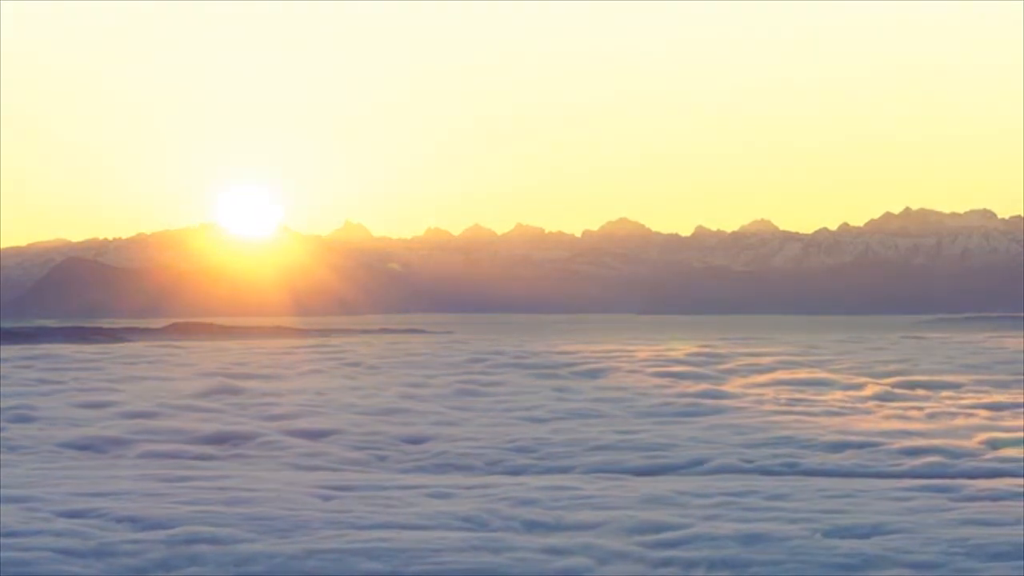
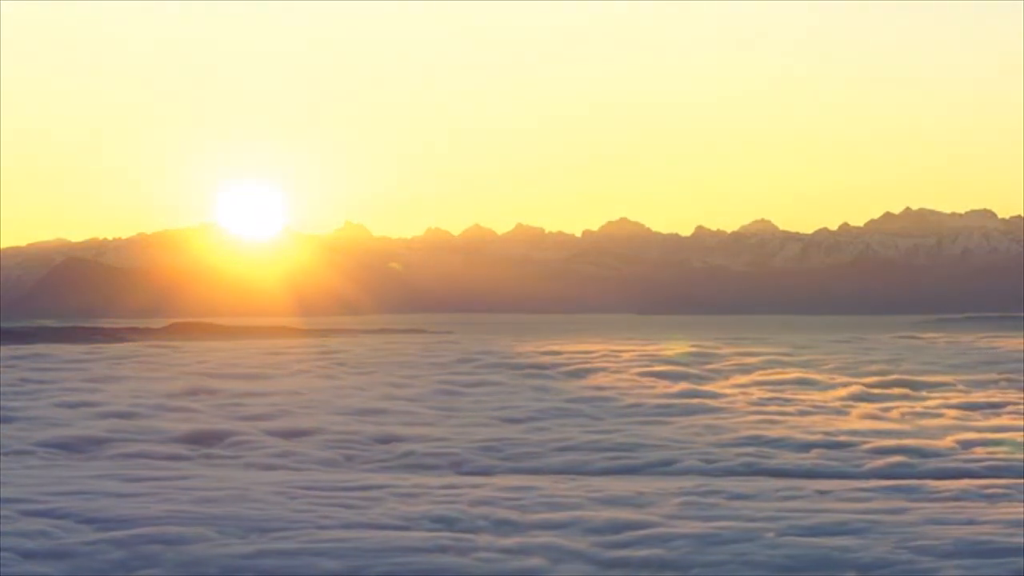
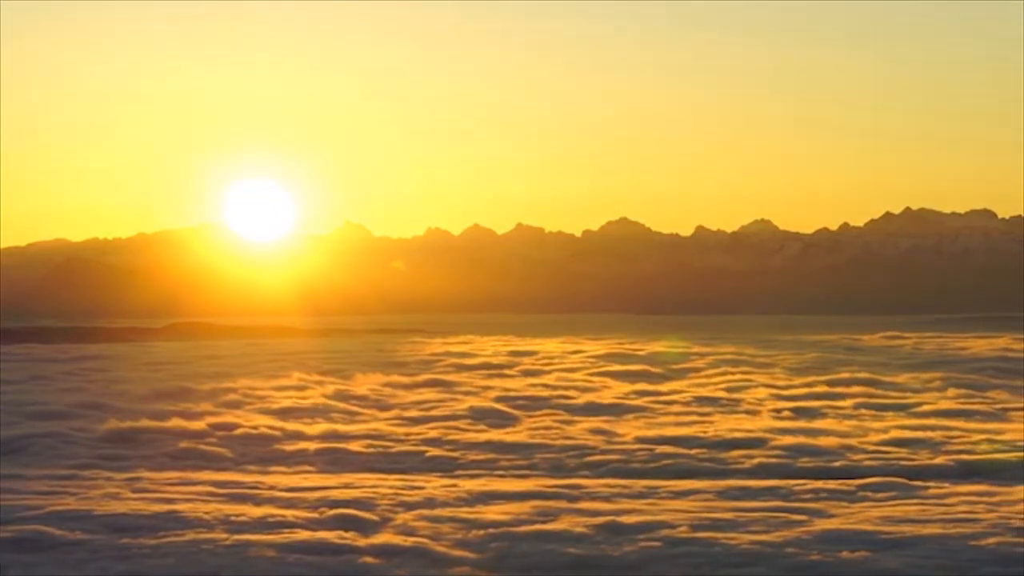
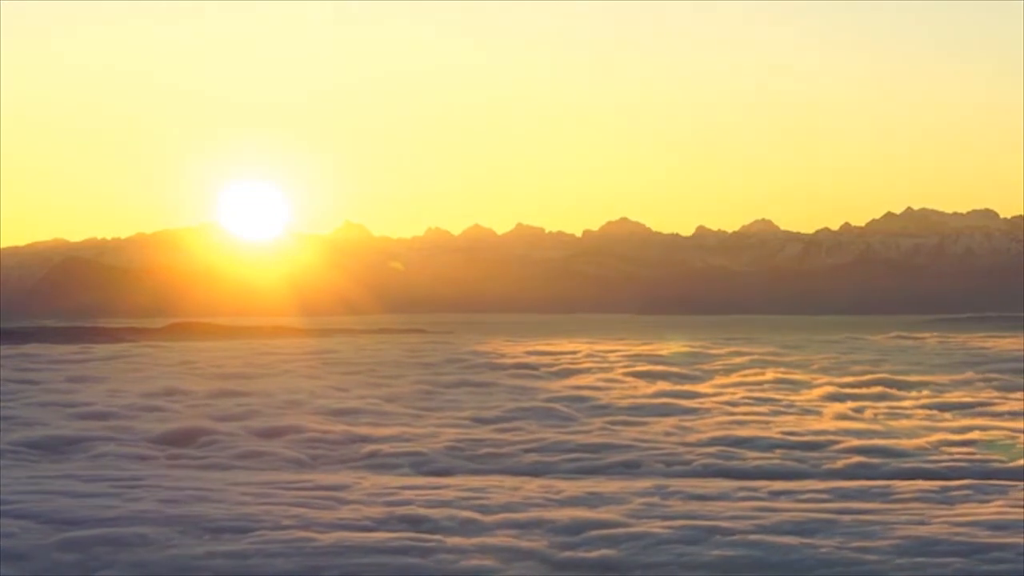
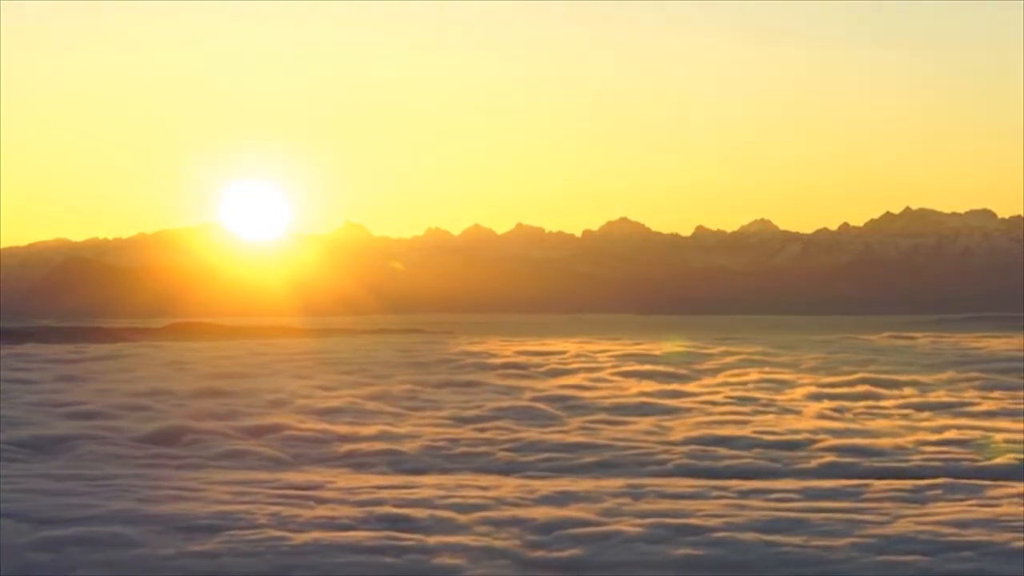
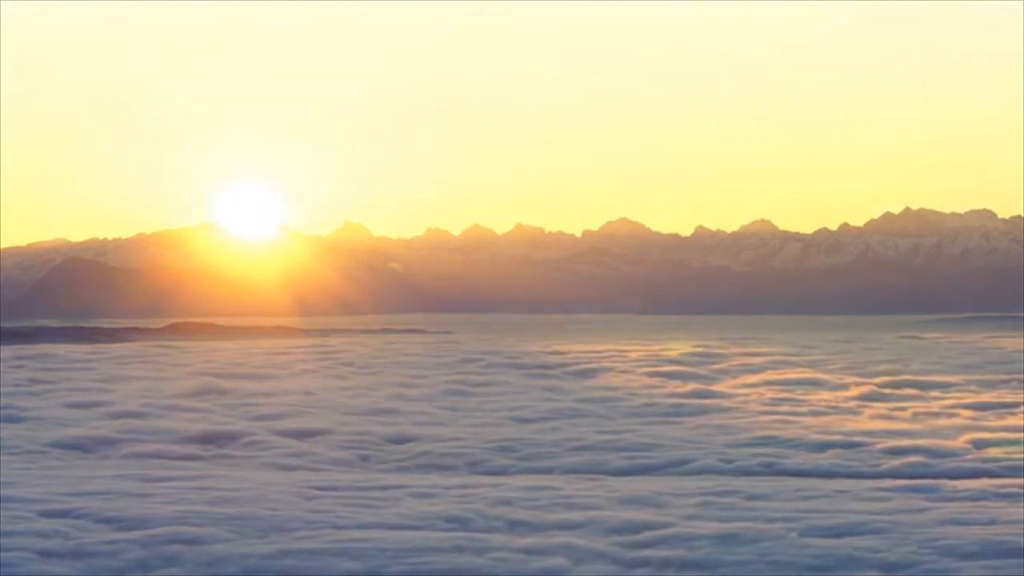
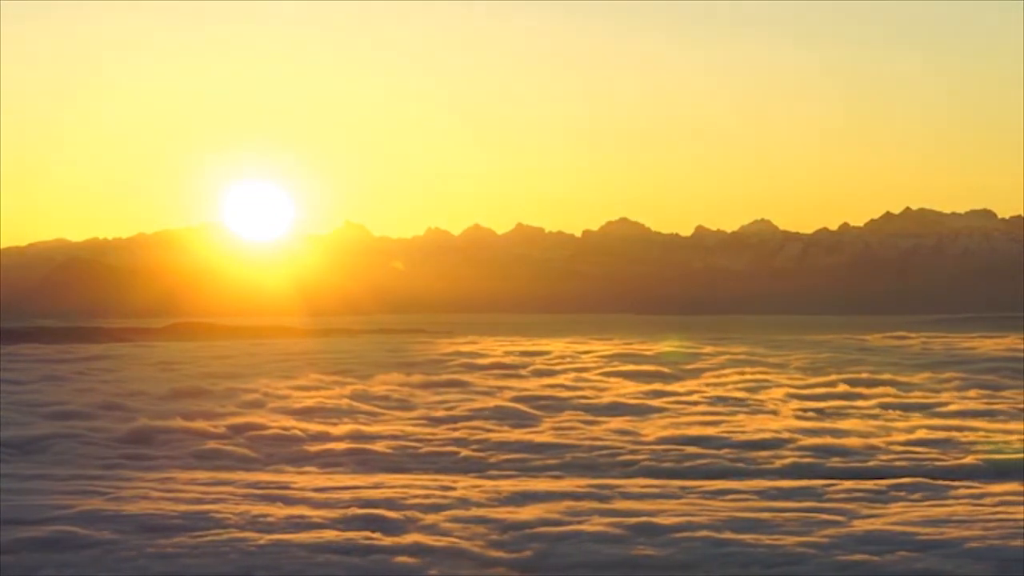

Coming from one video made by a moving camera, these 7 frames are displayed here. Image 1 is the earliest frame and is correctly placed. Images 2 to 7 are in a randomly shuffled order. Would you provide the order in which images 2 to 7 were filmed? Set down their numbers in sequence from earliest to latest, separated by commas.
6, 2, 4, 5, 7, 3
